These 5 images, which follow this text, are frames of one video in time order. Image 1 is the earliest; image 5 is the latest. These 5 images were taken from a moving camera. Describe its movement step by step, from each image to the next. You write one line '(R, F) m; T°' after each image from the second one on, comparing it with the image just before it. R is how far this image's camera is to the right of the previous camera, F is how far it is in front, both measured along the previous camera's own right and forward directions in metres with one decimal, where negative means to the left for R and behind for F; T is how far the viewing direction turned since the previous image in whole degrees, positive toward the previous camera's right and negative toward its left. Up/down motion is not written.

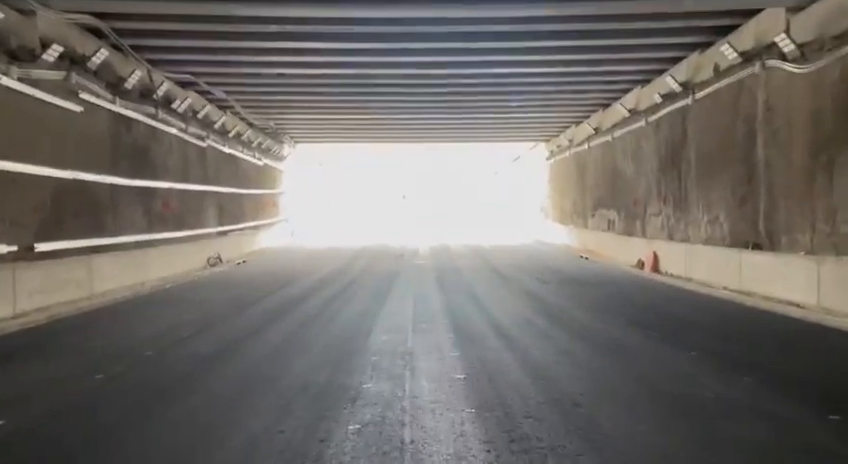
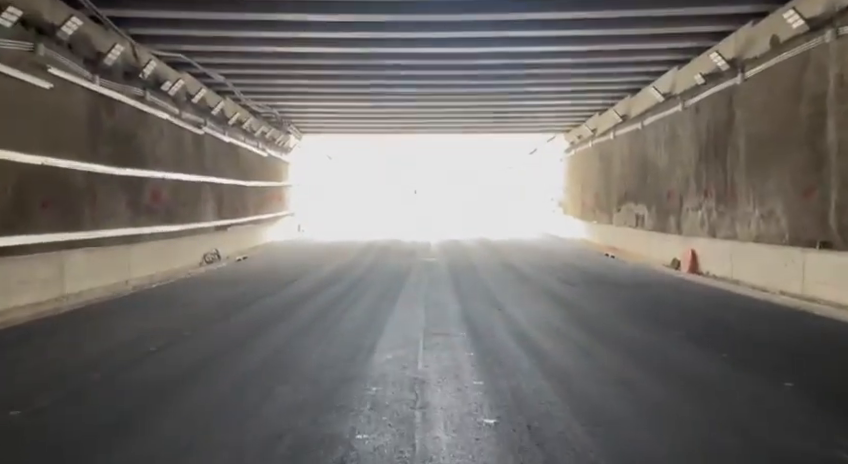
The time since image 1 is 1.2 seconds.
(0.0, +1.5) m; -1°
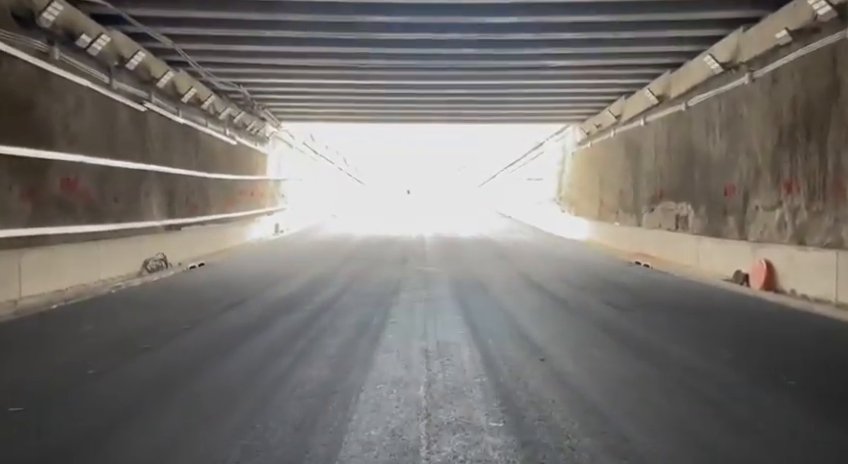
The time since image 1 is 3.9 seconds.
(-0.1, +3.3) m; +1°
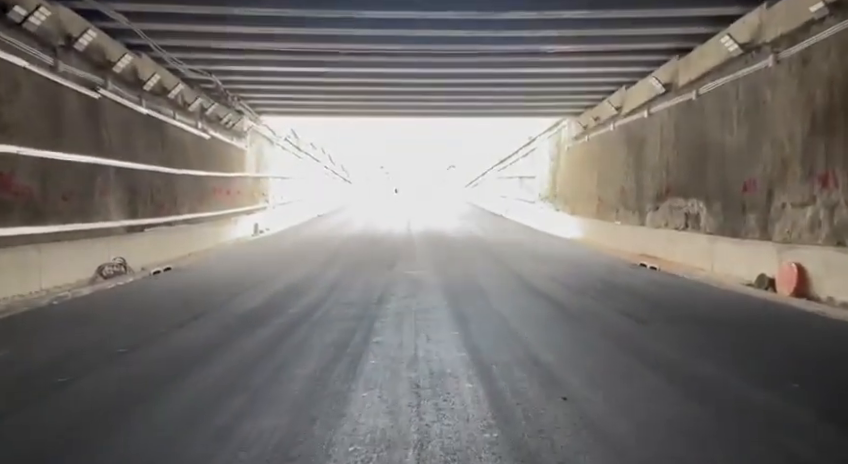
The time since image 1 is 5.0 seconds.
(0.0, +1.3) m; +1°
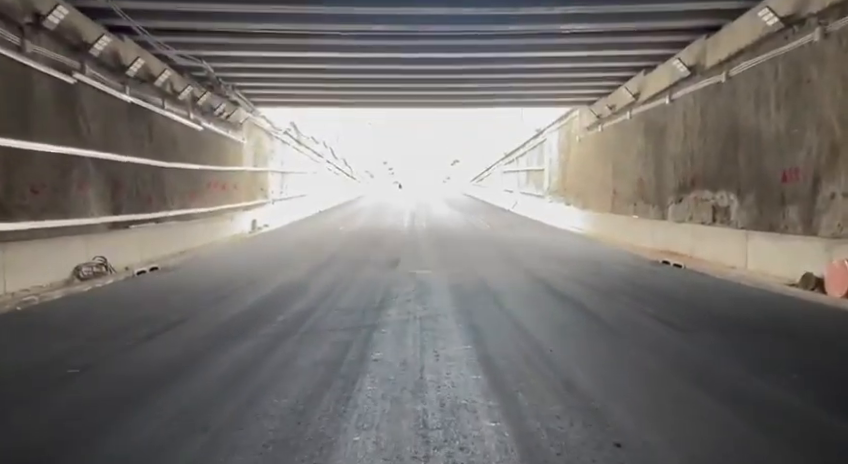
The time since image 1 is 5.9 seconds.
(0.0, +1.1) m; 0°
